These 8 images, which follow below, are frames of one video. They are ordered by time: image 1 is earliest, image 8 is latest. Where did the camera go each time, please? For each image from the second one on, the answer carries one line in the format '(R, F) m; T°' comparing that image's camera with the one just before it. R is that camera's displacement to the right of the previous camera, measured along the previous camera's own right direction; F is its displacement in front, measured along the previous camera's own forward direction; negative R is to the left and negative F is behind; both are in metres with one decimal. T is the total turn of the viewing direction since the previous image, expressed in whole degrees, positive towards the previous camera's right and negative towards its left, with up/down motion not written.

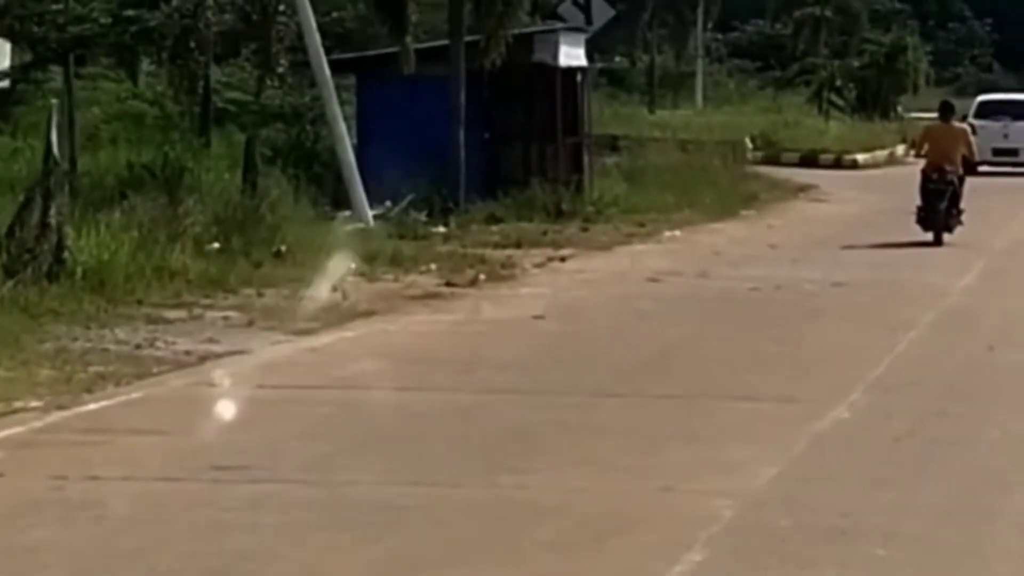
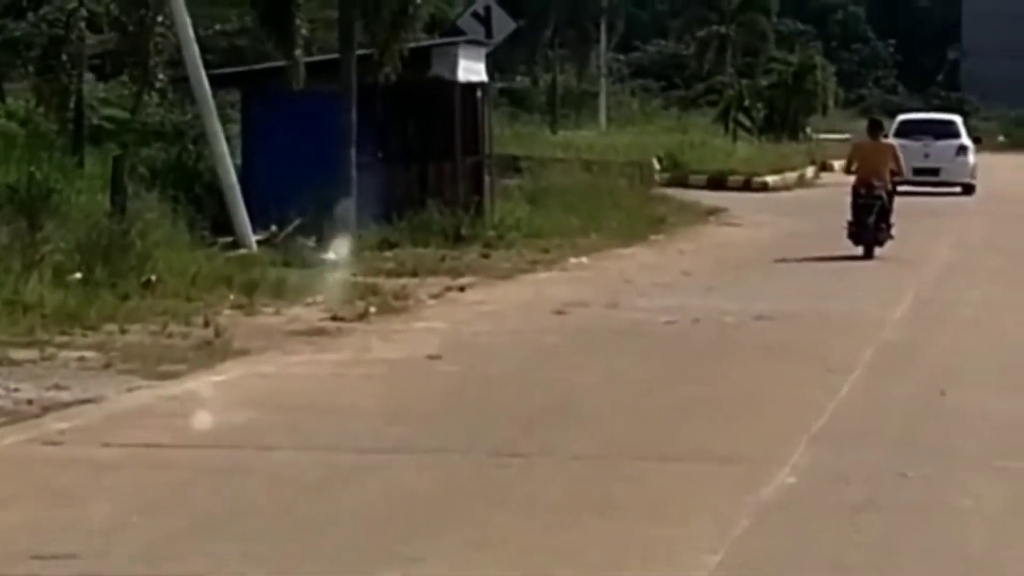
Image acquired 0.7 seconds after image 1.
(+0.1, +1.6) m; +3°
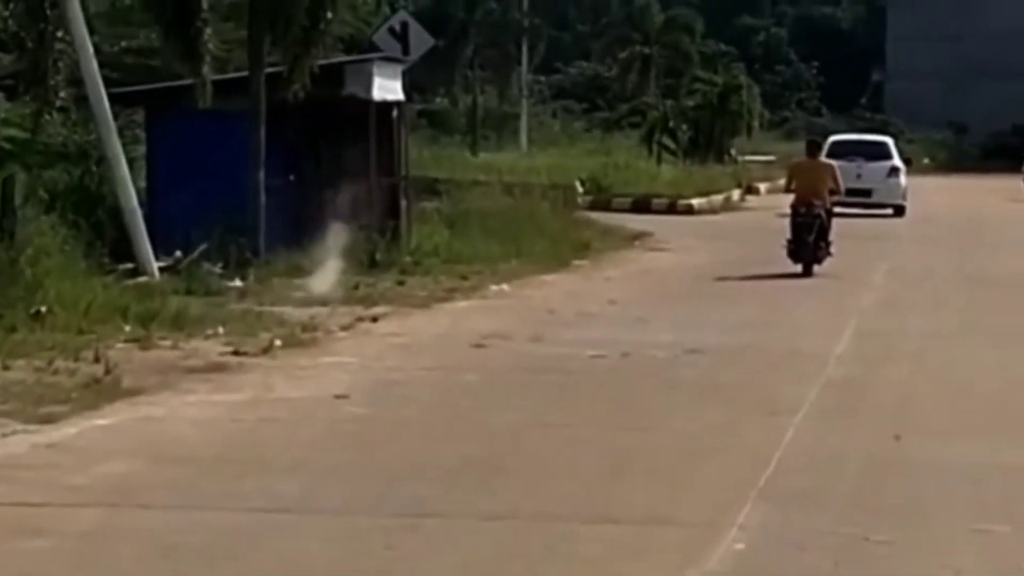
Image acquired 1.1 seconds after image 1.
(0.0, +1.1) m; +2°
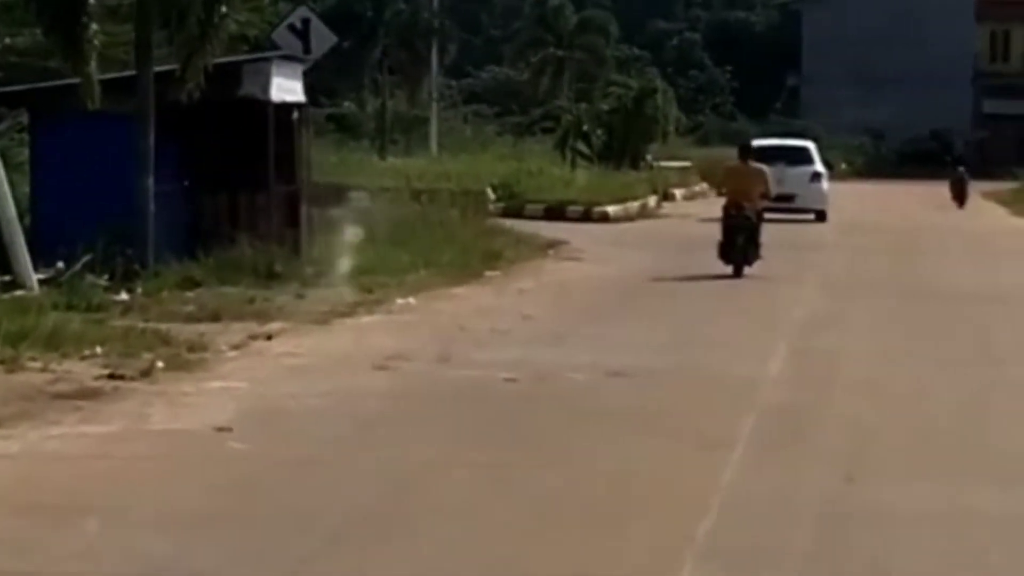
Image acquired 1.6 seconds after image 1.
(0.0, +1.3) m; +2°
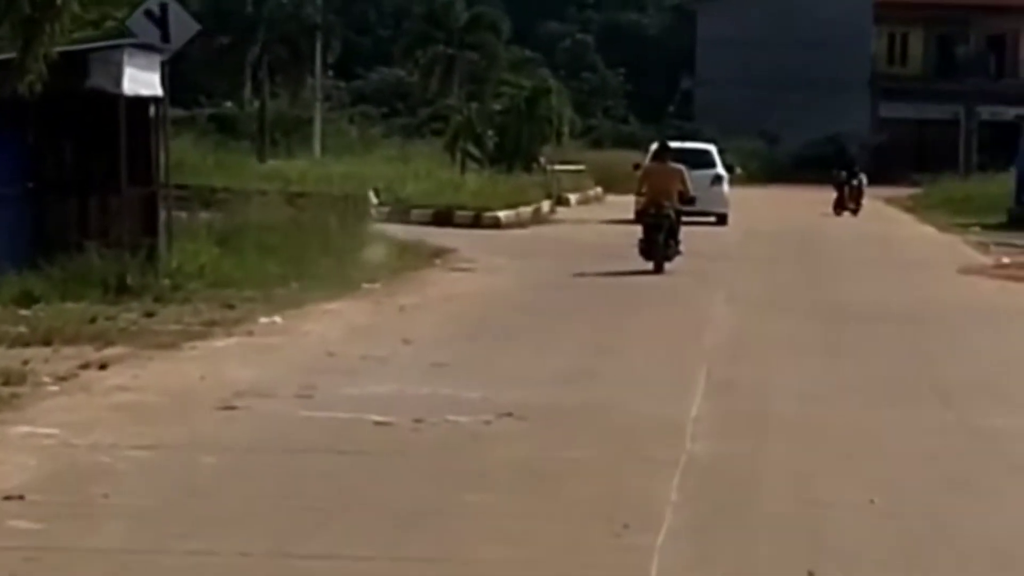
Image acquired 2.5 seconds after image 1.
(+0.1, +2.1) m; +3°
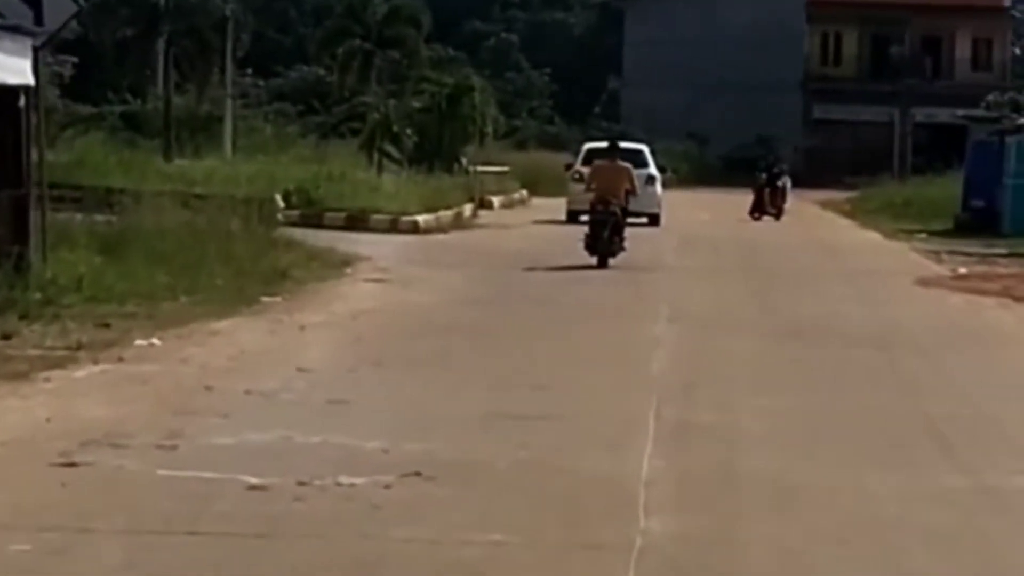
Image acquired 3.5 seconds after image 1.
(+0.1, +2.1) m; +2°
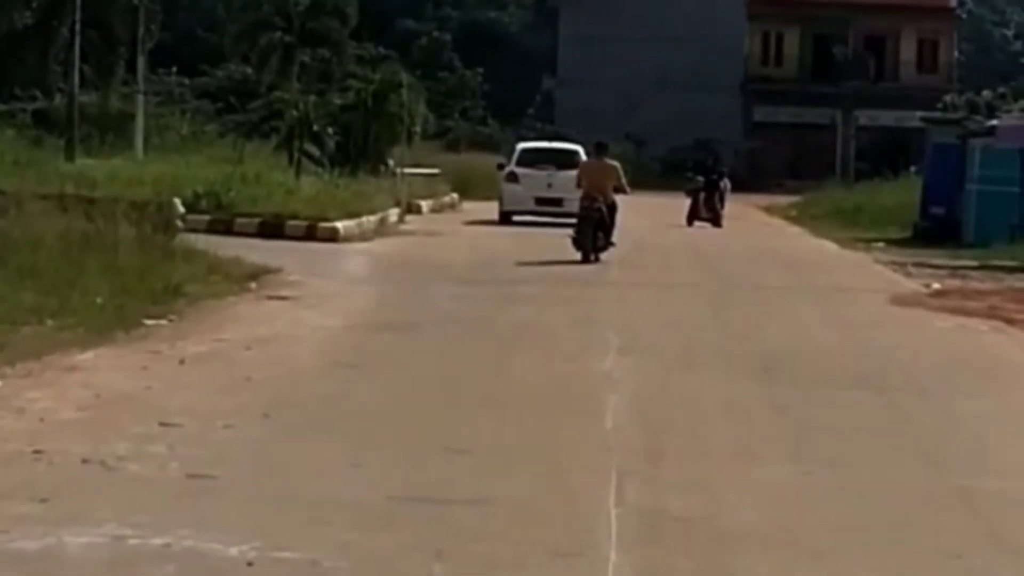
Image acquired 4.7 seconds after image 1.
(+0.1, +2.6) m; +2°
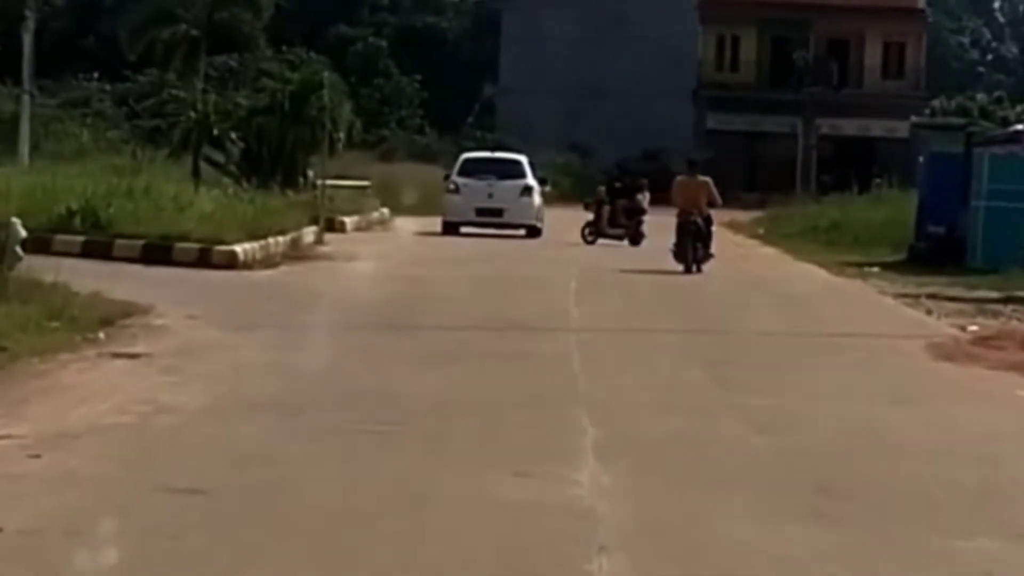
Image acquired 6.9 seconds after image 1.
(0.0, +4.8) m; +2°
